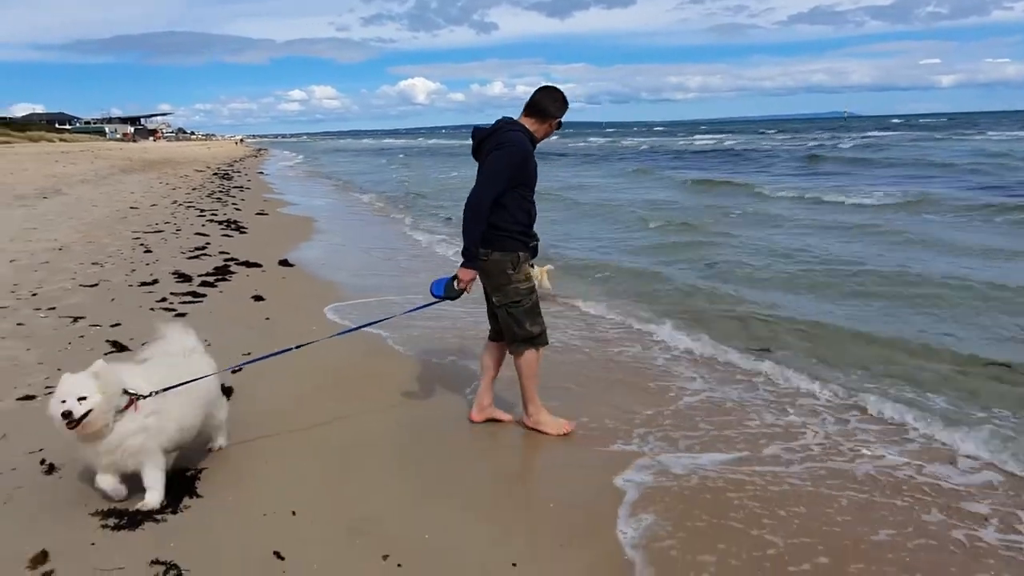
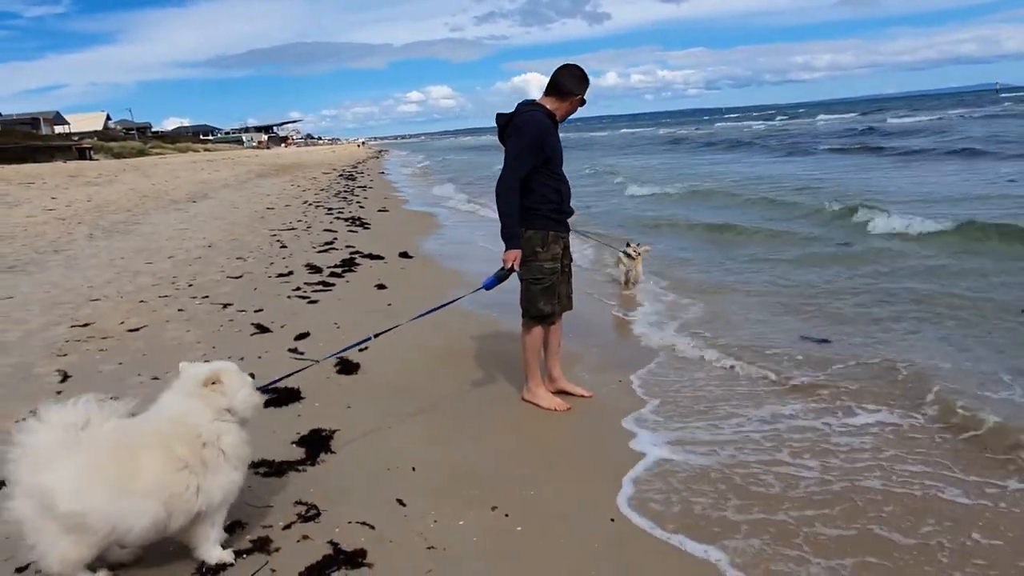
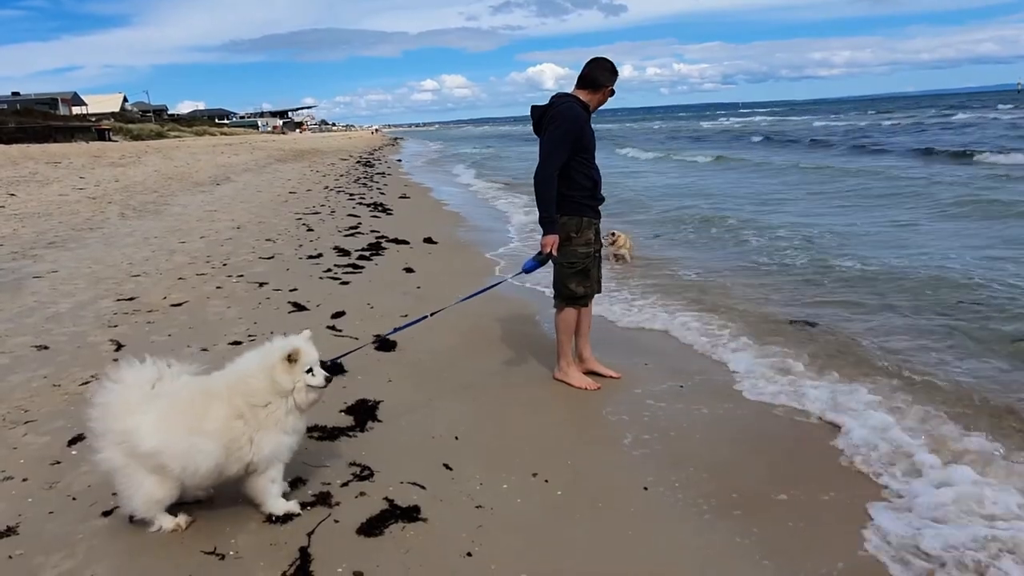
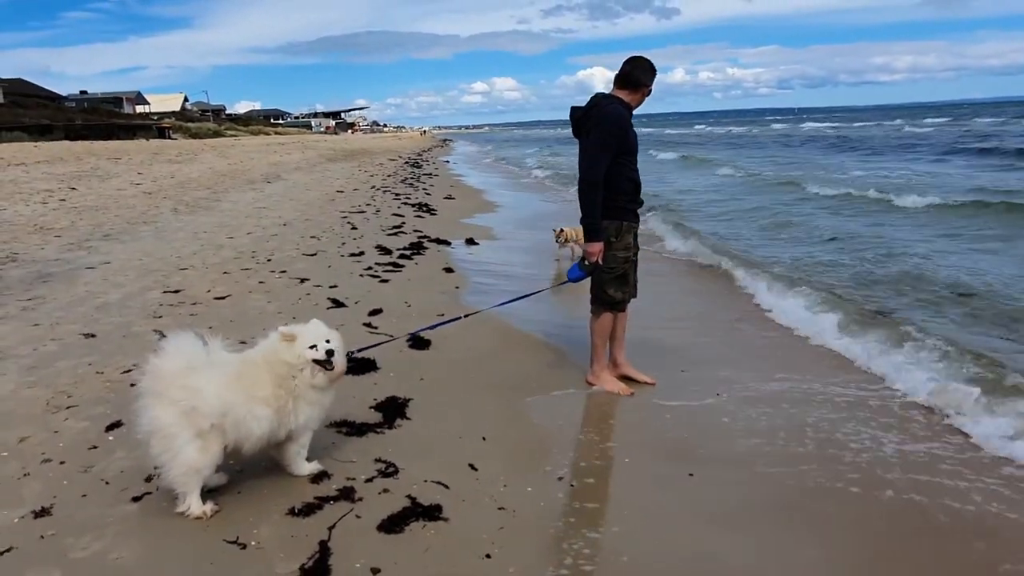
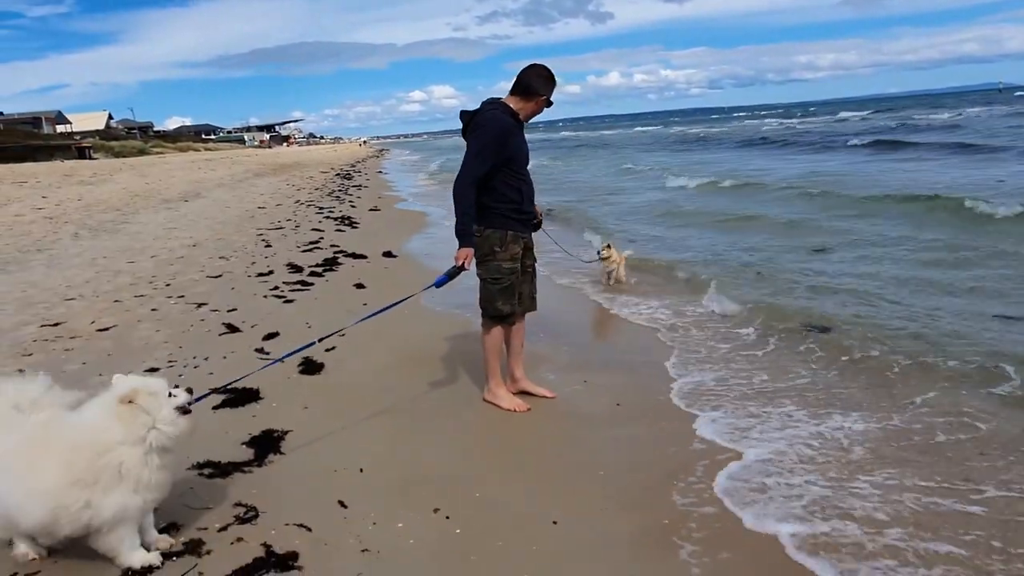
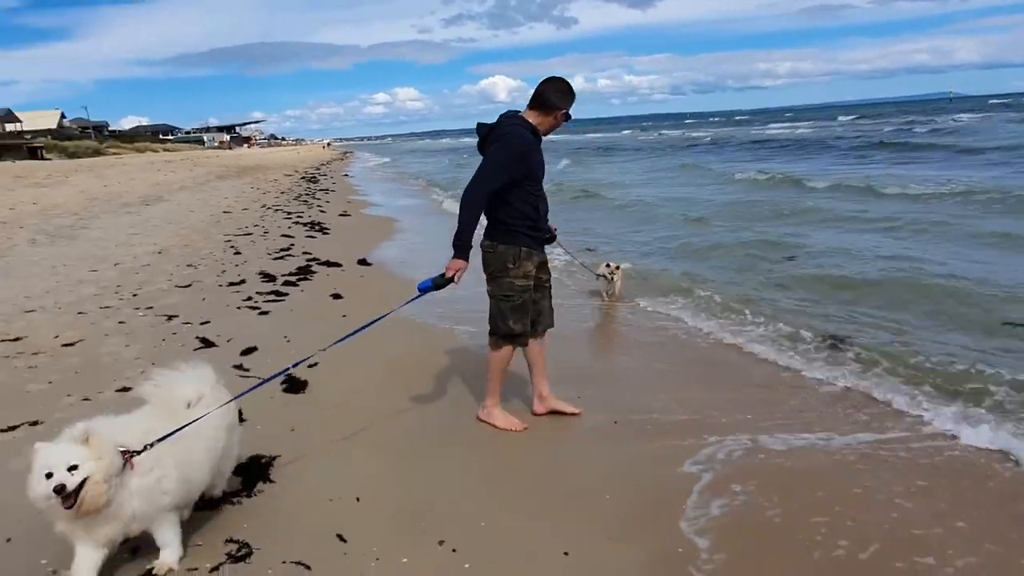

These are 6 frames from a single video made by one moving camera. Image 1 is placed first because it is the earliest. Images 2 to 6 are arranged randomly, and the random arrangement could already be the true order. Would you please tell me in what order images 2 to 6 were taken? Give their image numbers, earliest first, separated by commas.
6, 5, 2, 3, 4
